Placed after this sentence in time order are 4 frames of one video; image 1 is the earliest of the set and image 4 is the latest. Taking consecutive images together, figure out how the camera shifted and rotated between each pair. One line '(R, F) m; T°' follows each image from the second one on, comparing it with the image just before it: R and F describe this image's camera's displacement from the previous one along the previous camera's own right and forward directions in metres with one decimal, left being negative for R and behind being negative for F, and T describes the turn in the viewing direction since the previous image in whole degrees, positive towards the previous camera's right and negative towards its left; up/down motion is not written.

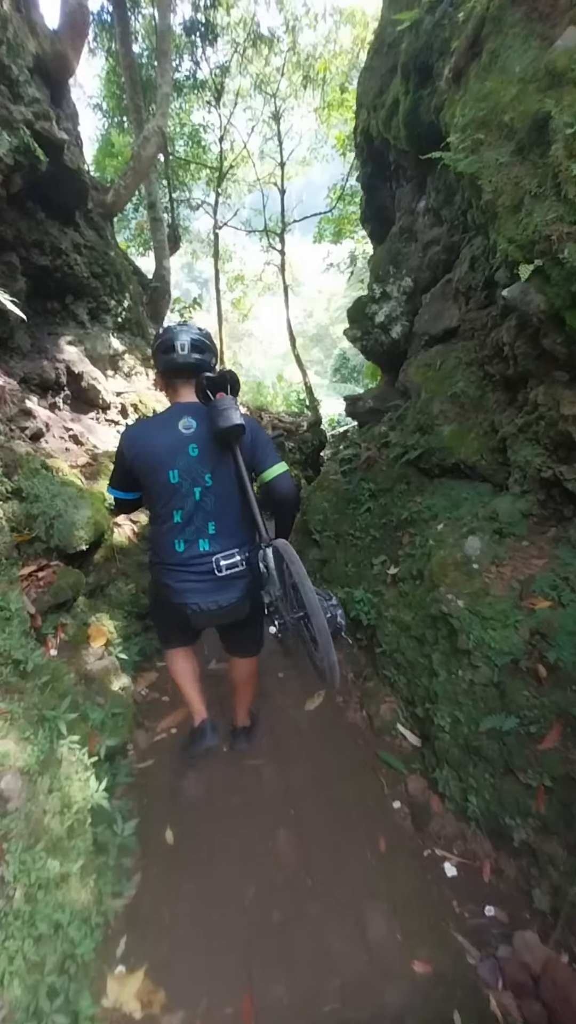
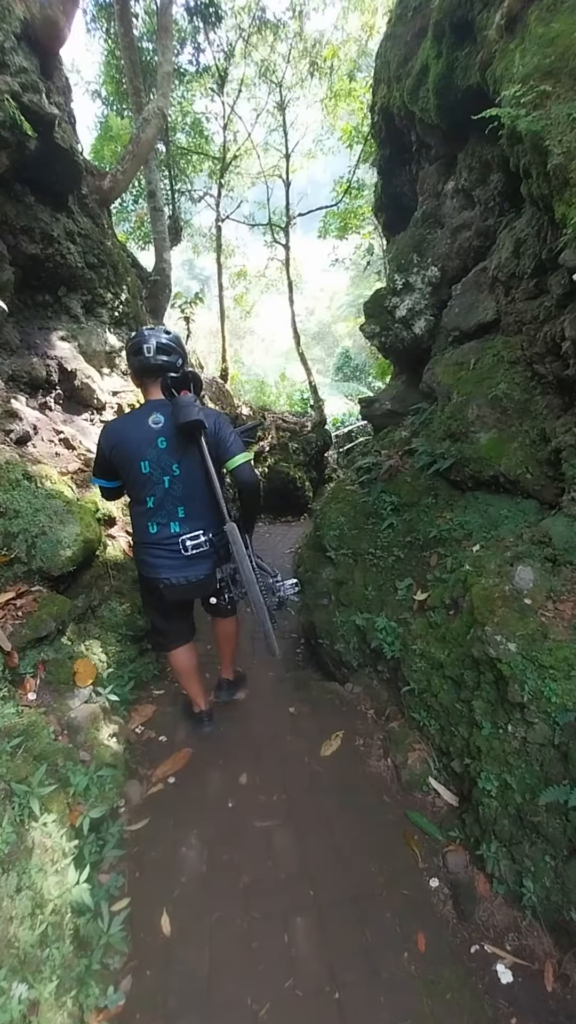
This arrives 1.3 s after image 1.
(-0.1, +0.5) m; 0°
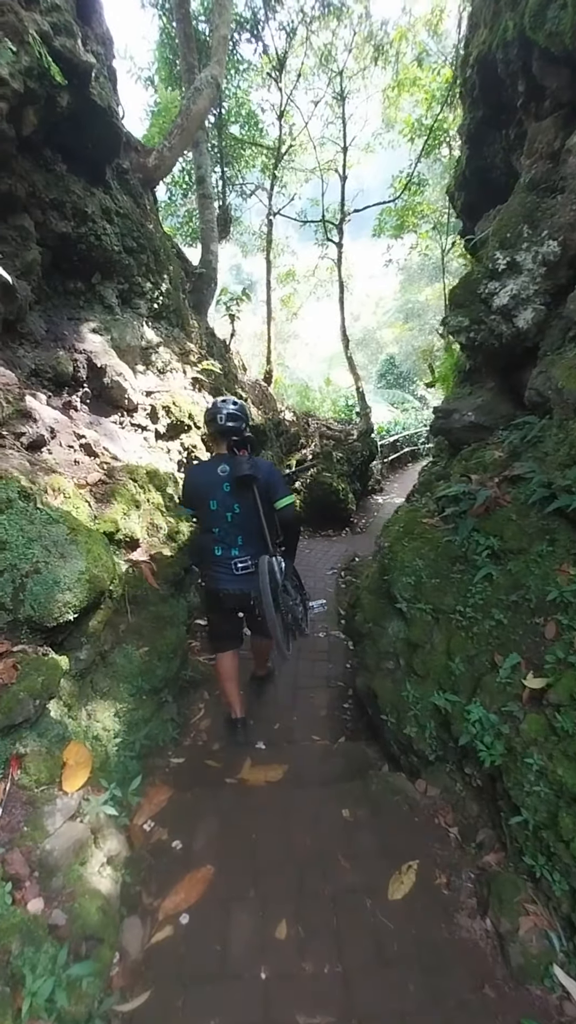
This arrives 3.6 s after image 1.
(-0.2, +1.0) m; -4°
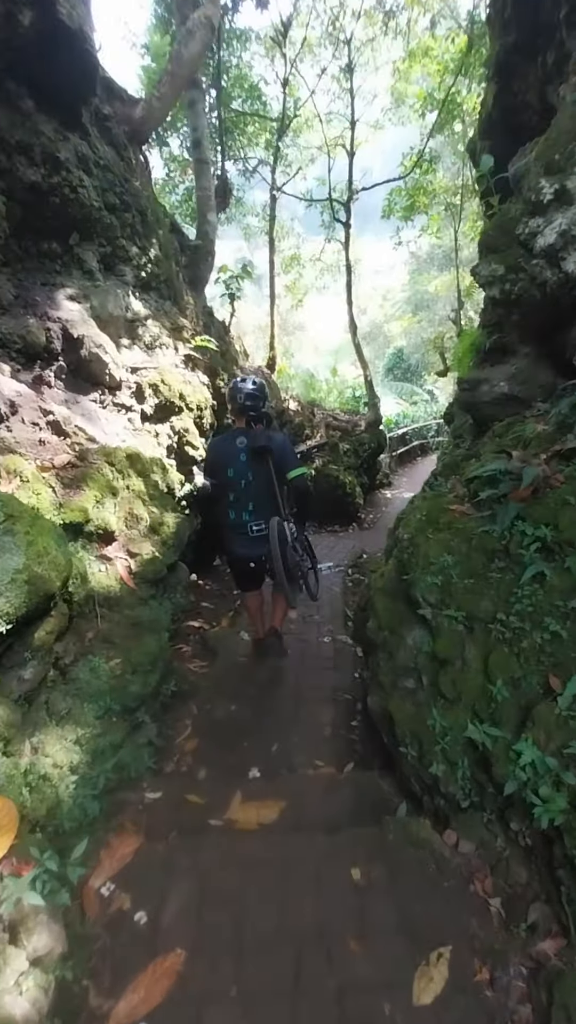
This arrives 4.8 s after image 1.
(+0.1, +0.7) m; -1°
